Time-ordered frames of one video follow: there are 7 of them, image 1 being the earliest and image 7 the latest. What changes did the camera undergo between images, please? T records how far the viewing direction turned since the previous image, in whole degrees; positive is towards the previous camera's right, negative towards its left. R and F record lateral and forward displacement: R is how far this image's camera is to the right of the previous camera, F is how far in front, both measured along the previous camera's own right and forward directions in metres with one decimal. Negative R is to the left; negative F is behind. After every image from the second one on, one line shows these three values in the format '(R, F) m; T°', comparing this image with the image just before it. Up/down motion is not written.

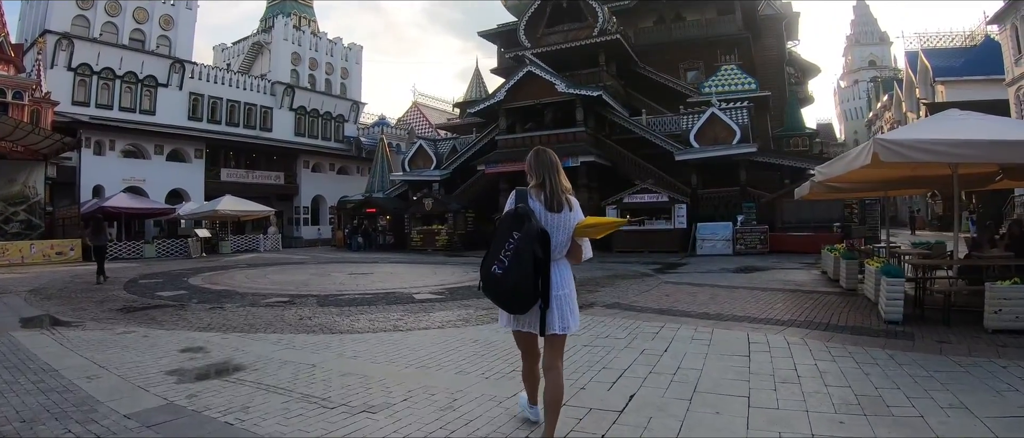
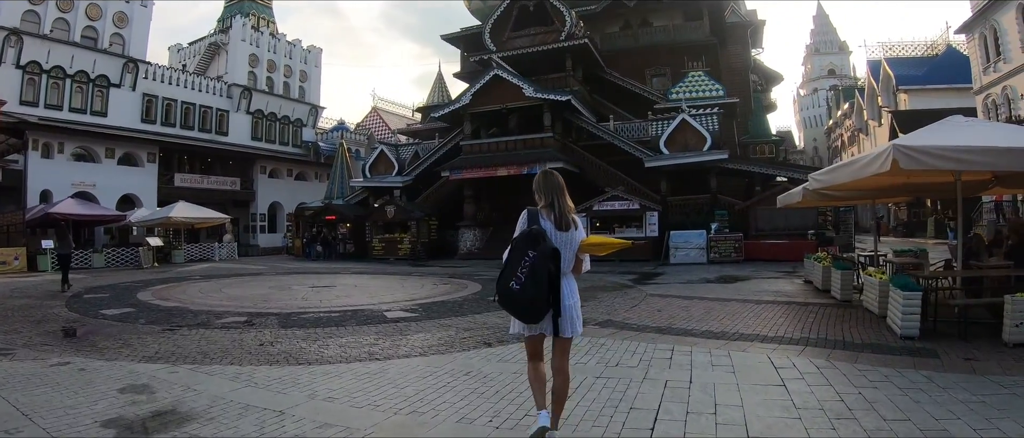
(-0.3, +0.6) m; +4°
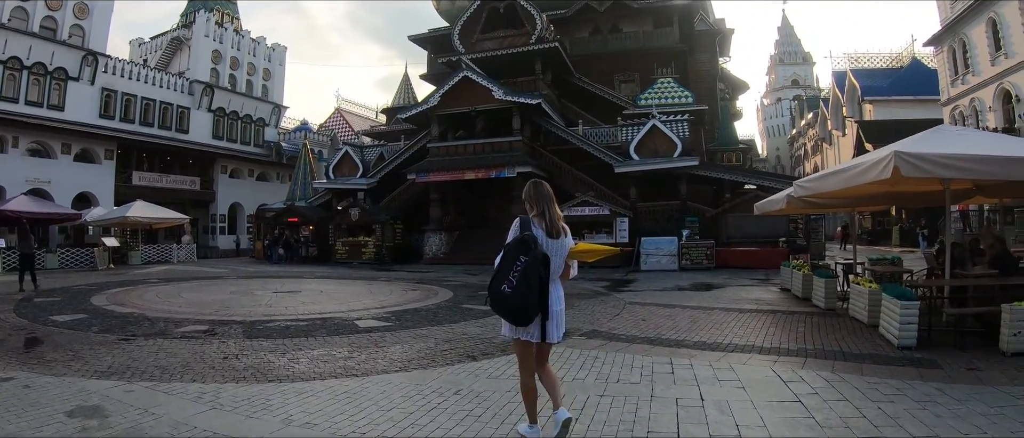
(-0.2, +0.4) m; +4°
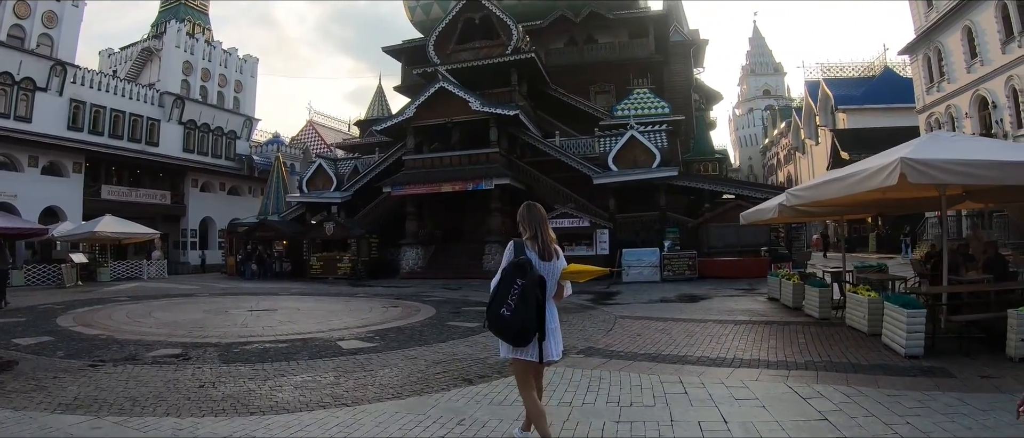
(-0.2, +0.3) m; +3°
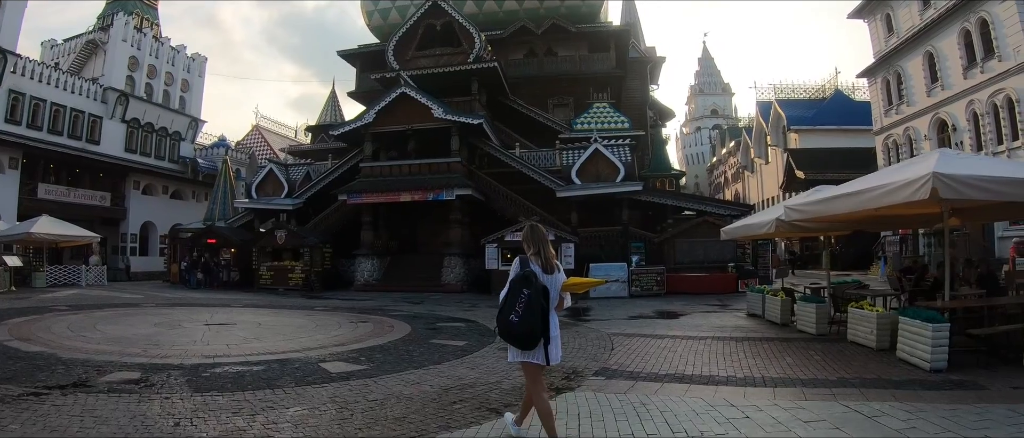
(-0.7, +0.5) m; +6°
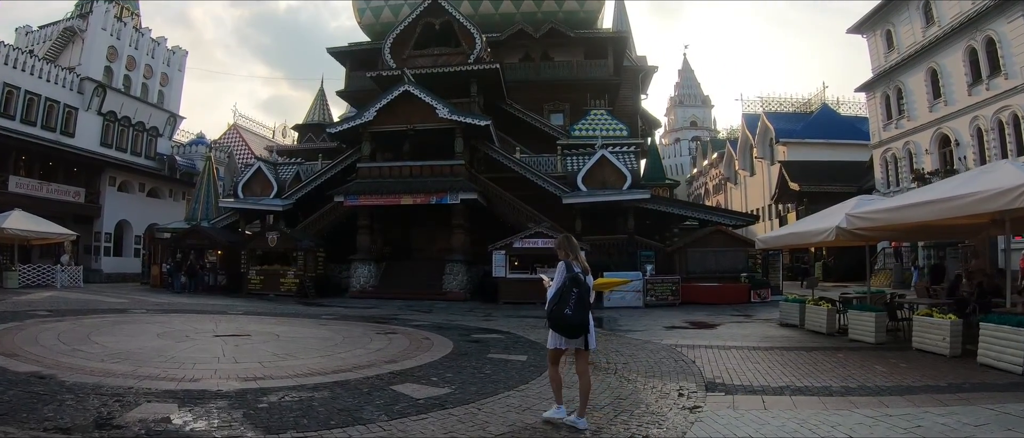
(-1.4, +0.8) m; +3°
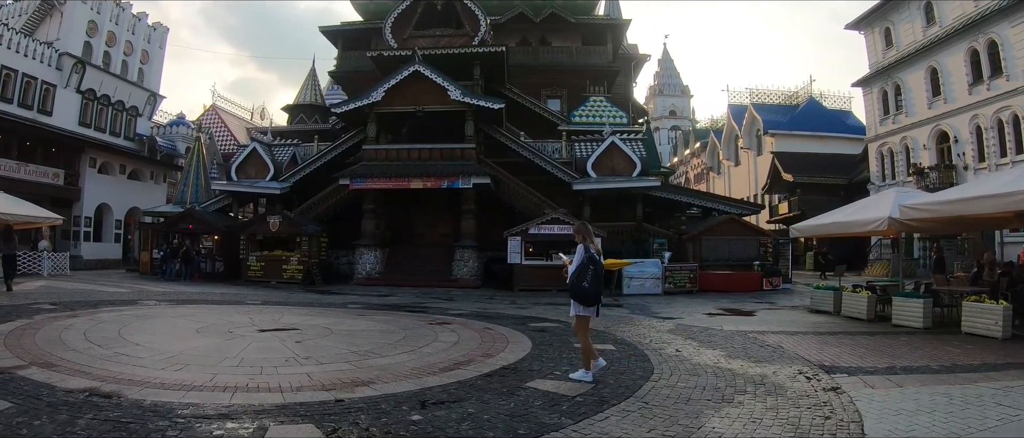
(-1.7, +0.4) m; +3°
